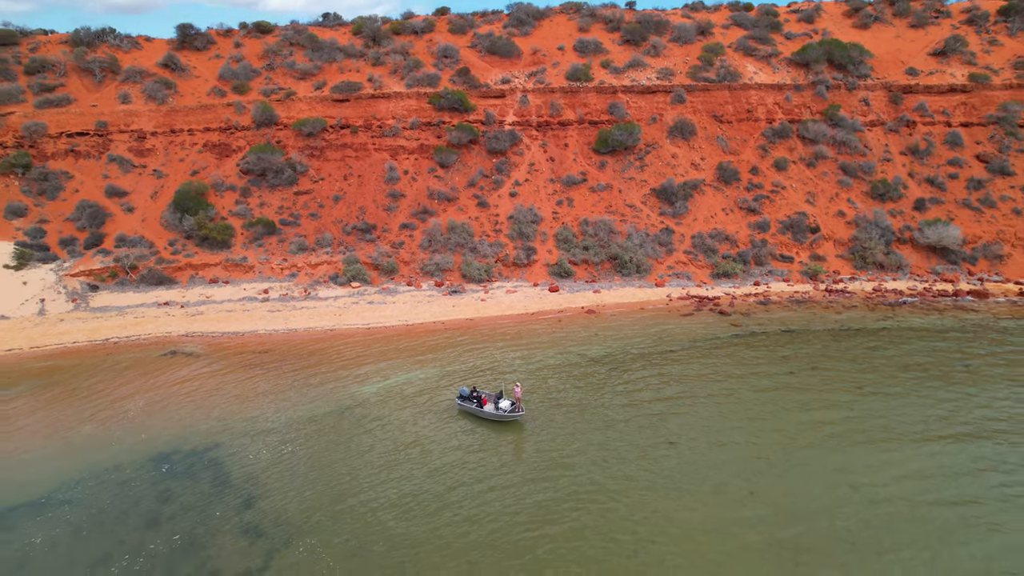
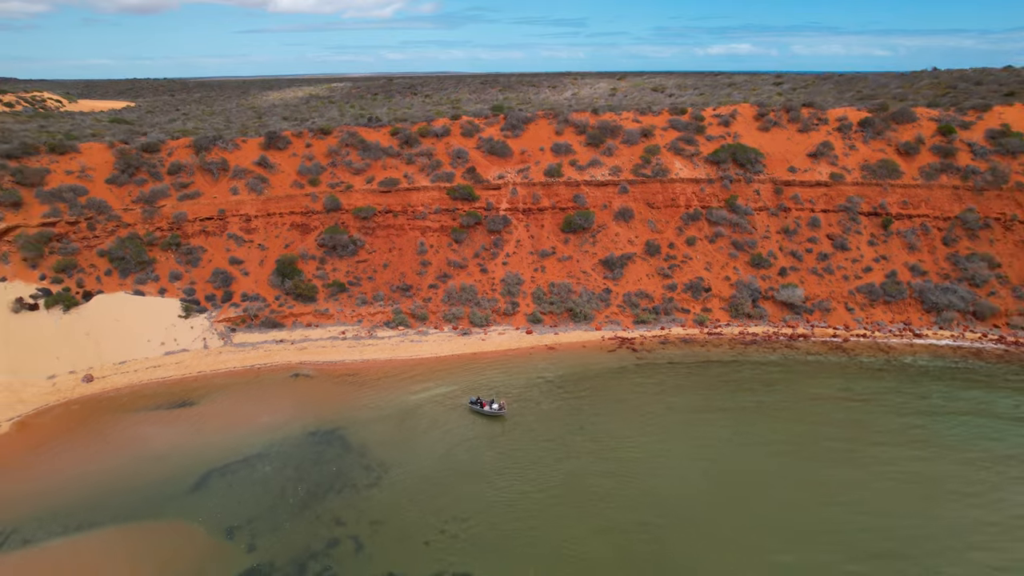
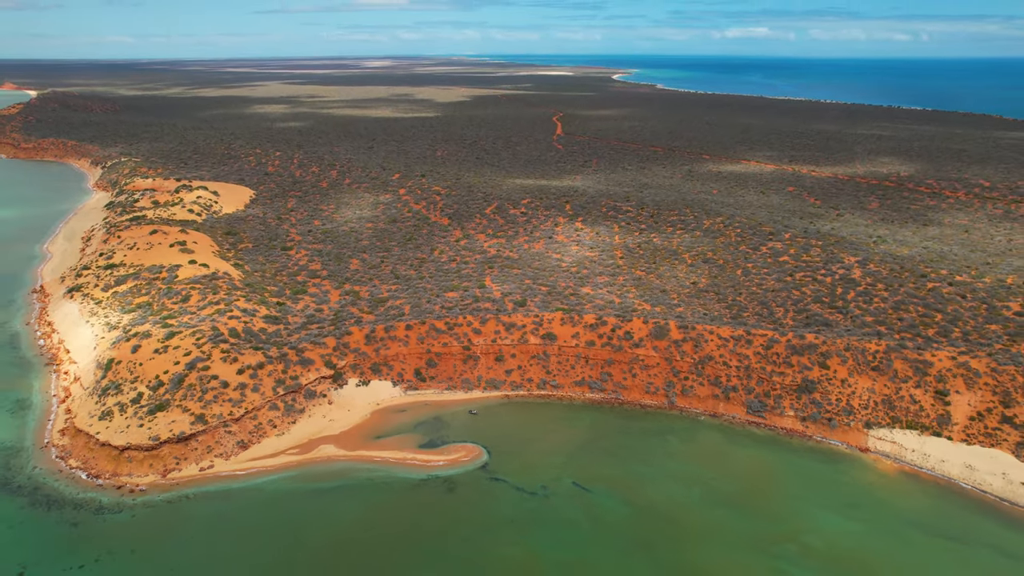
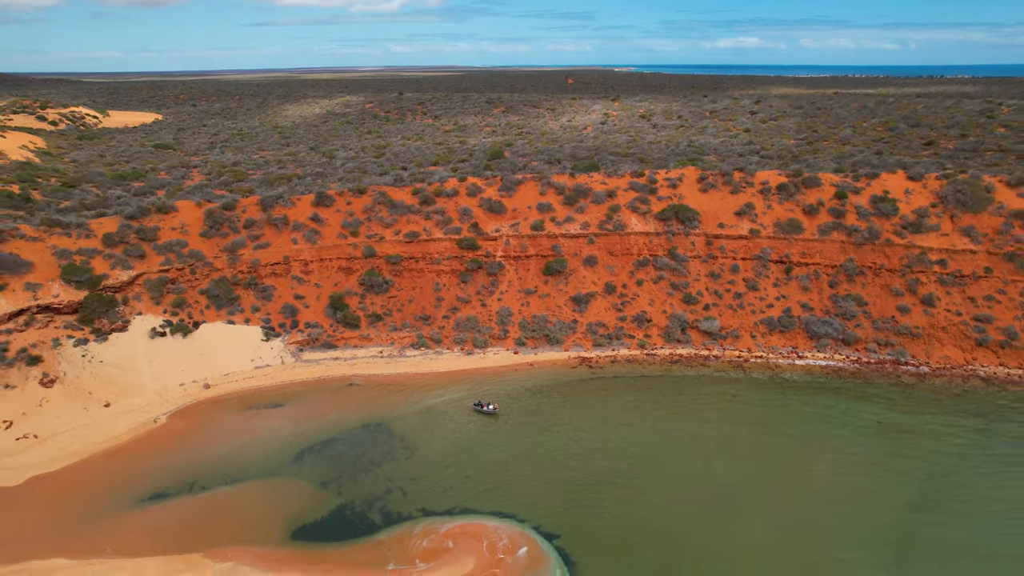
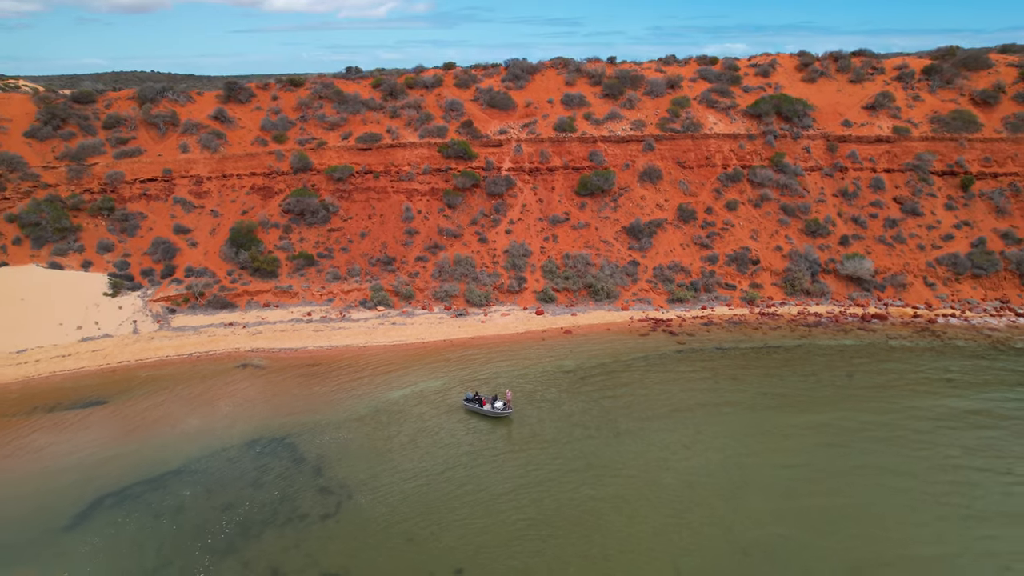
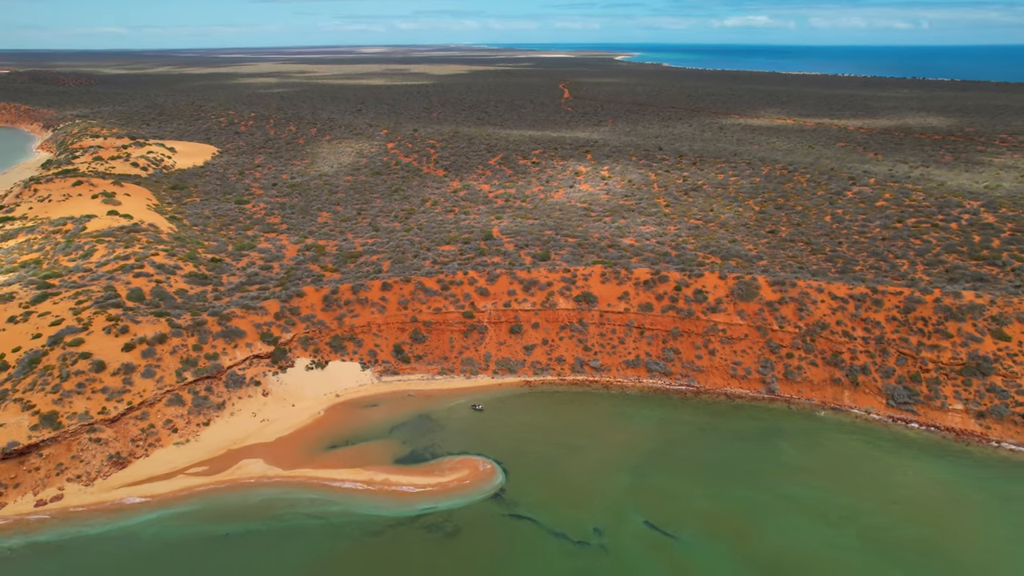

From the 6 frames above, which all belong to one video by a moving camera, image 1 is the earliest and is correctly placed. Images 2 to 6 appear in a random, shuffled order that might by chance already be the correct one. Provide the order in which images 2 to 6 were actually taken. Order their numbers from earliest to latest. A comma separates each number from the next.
5, 2, 4, 6, 3
